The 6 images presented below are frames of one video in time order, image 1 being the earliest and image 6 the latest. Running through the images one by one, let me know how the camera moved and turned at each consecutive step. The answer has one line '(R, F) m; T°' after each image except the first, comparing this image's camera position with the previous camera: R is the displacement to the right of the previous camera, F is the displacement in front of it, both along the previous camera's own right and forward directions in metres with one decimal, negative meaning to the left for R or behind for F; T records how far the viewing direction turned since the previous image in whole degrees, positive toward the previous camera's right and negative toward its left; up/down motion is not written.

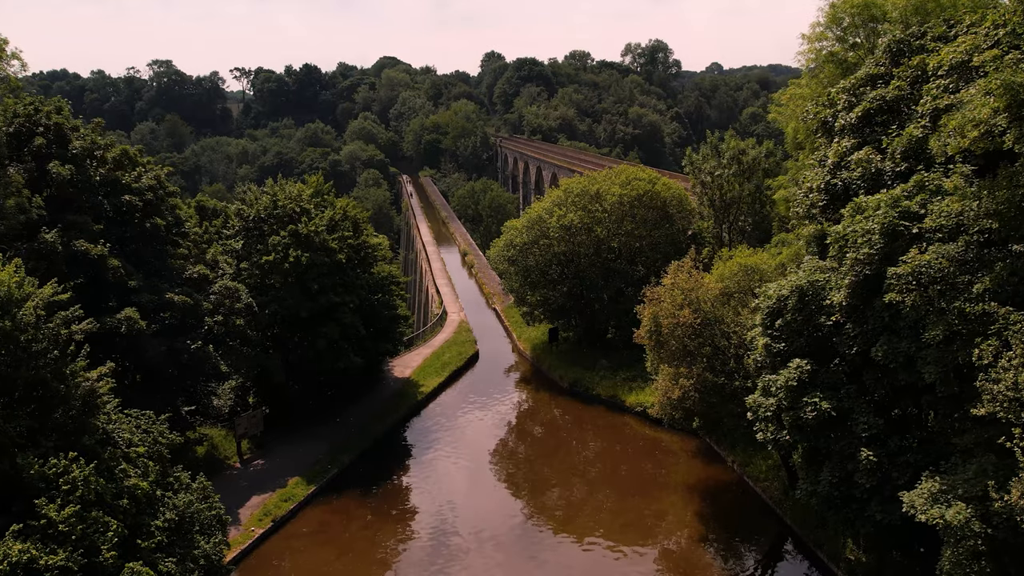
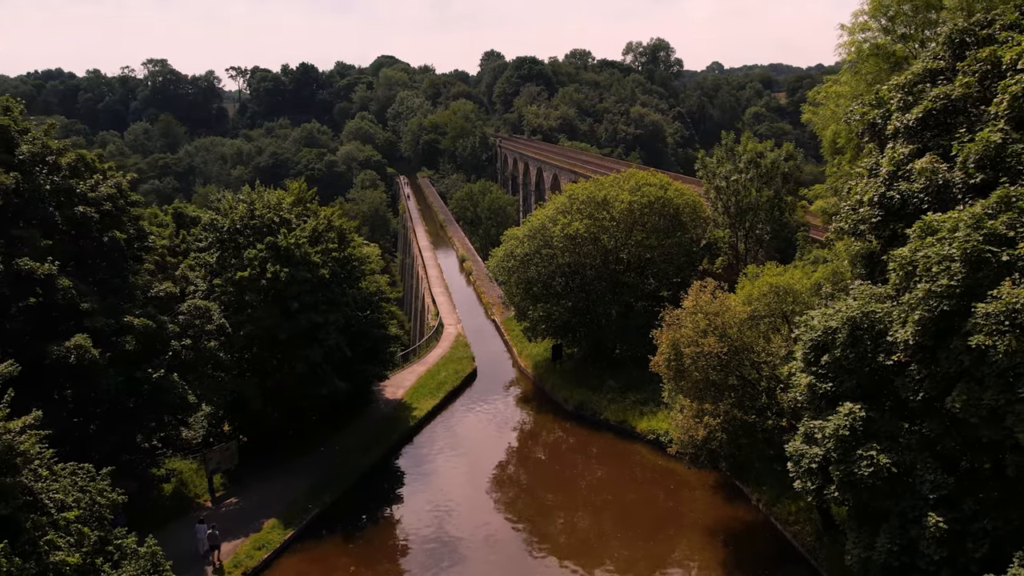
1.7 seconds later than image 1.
(0.0, +1.8) m; 0°
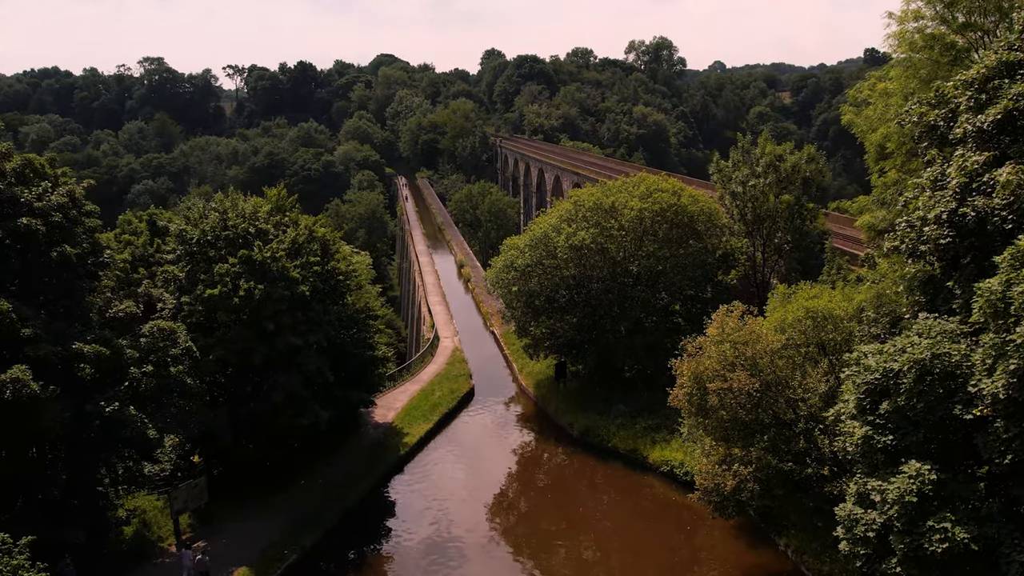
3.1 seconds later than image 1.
(0.0, +1.7) m; 0°
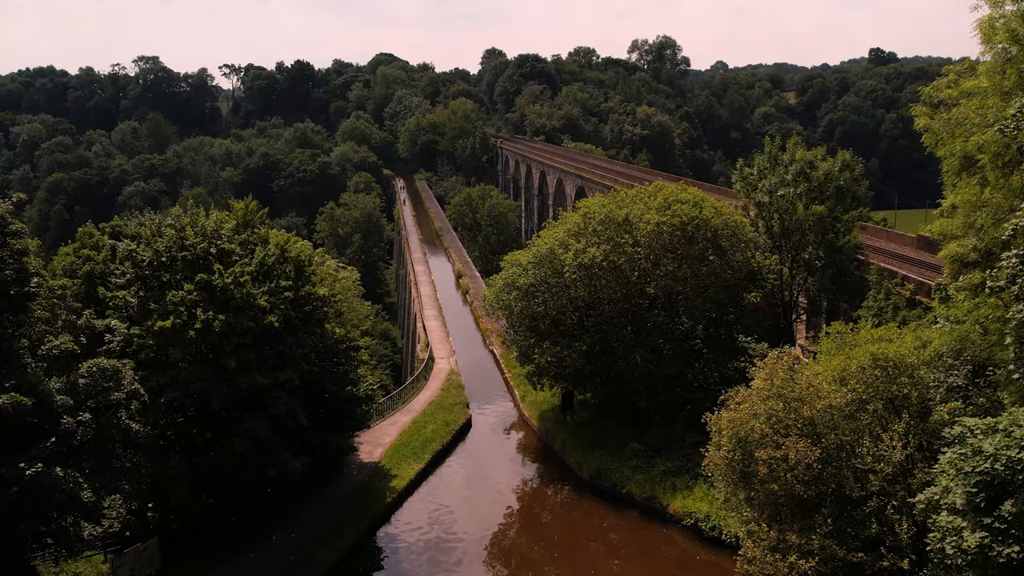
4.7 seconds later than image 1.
(0.0, +2.2) m; 0°
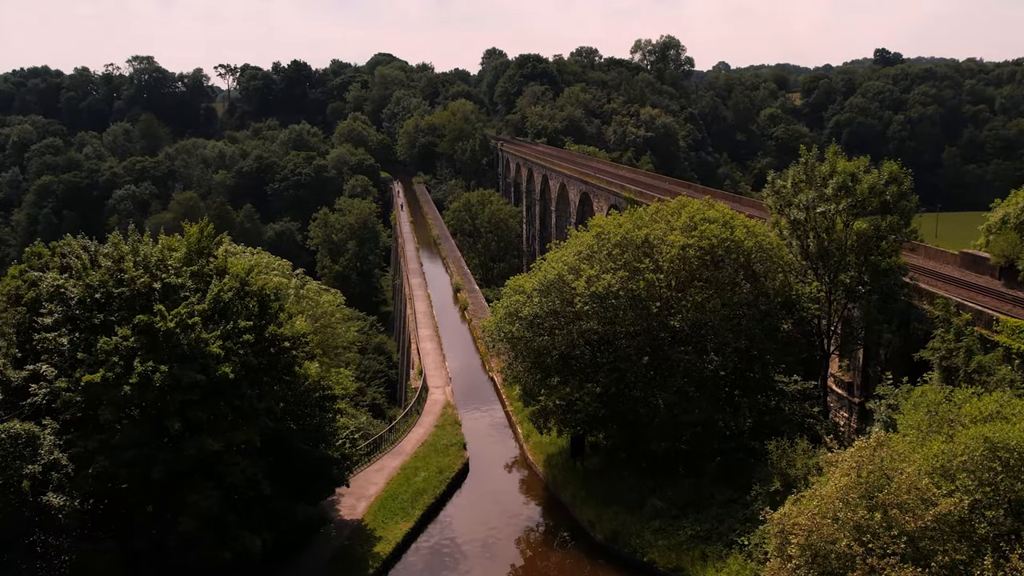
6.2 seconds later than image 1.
(0.0, +2.3) m; 0°
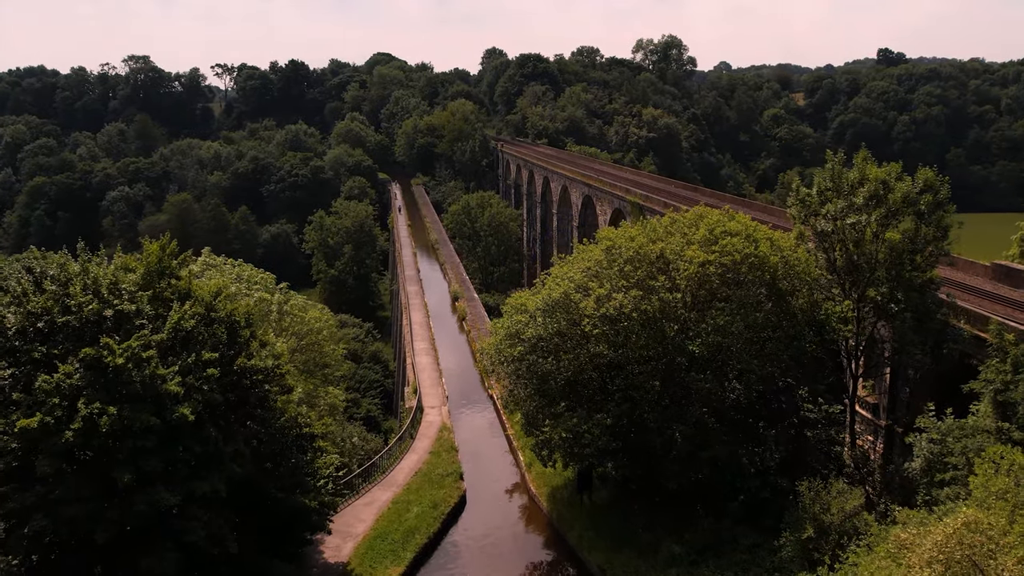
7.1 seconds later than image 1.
(0.0, +1.5) m; 0°
